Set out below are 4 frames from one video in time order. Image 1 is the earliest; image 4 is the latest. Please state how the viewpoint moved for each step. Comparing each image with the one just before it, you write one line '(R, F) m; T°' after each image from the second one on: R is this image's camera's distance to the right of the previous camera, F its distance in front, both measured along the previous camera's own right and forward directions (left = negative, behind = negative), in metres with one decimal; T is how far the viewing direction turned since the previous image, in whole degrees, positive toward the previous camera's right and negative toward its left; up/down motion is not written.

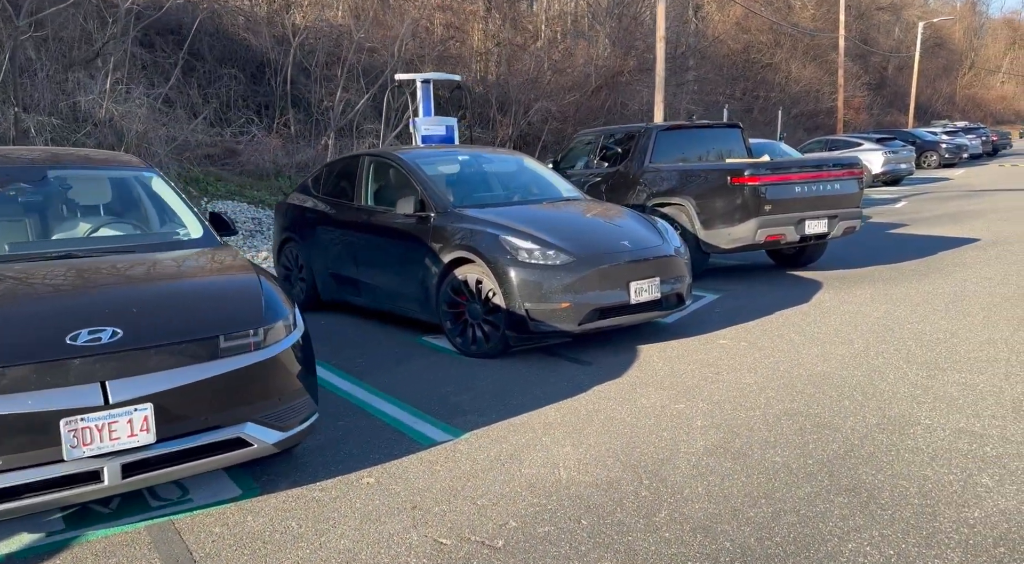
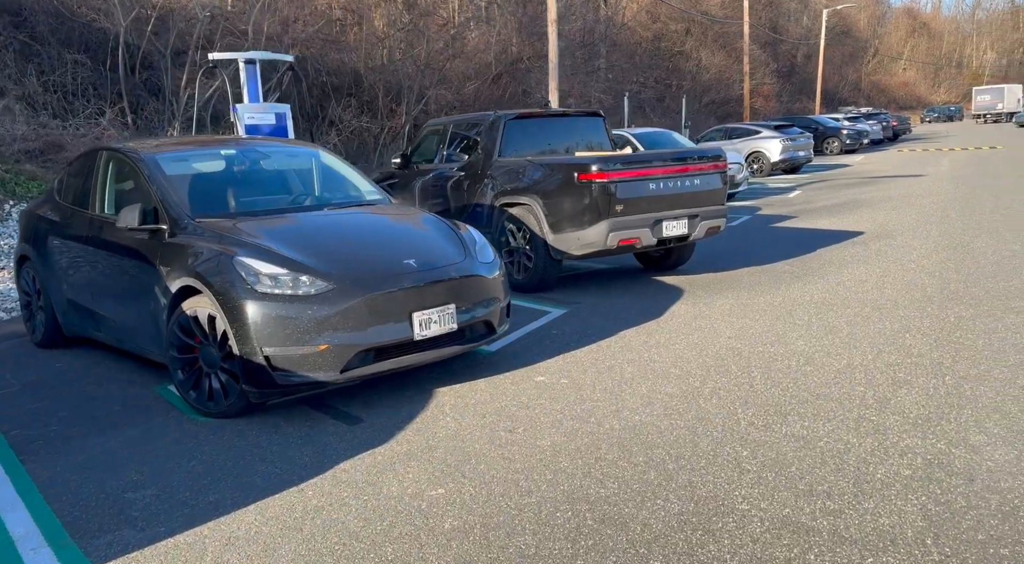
(+1.1, +1.2) m; +5°
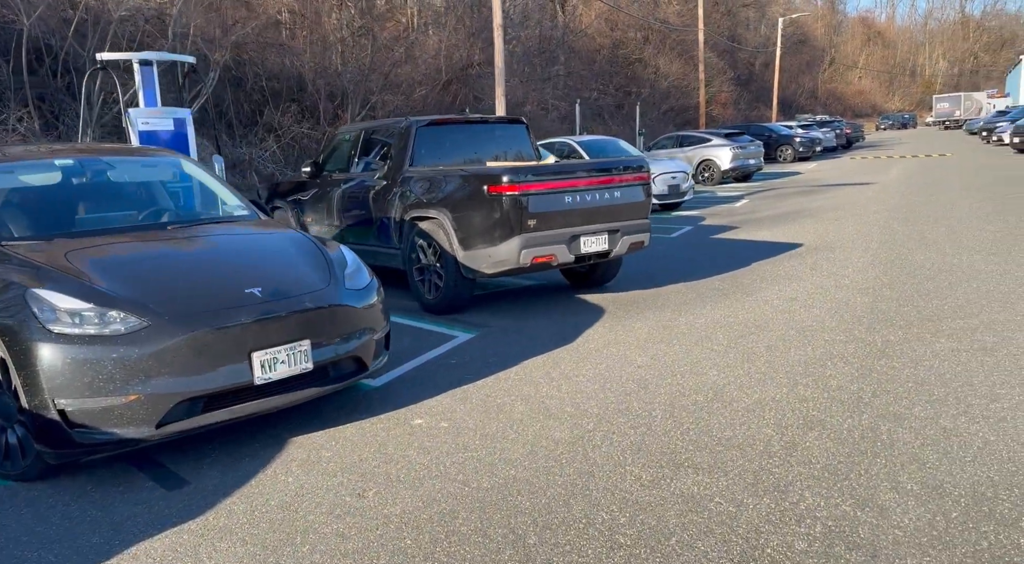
(+0.5, +0.6) m; +3°
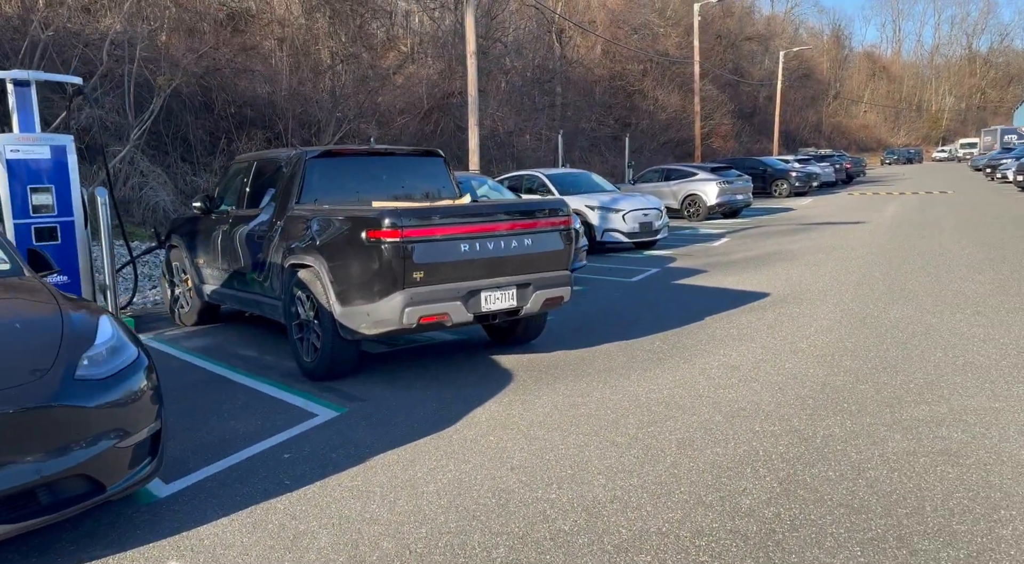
(+0.9, +1.1) m; 0°
